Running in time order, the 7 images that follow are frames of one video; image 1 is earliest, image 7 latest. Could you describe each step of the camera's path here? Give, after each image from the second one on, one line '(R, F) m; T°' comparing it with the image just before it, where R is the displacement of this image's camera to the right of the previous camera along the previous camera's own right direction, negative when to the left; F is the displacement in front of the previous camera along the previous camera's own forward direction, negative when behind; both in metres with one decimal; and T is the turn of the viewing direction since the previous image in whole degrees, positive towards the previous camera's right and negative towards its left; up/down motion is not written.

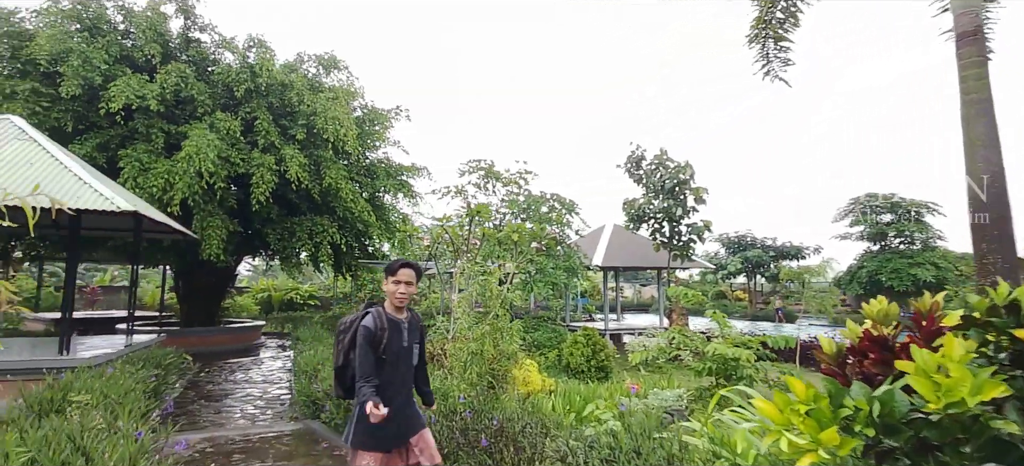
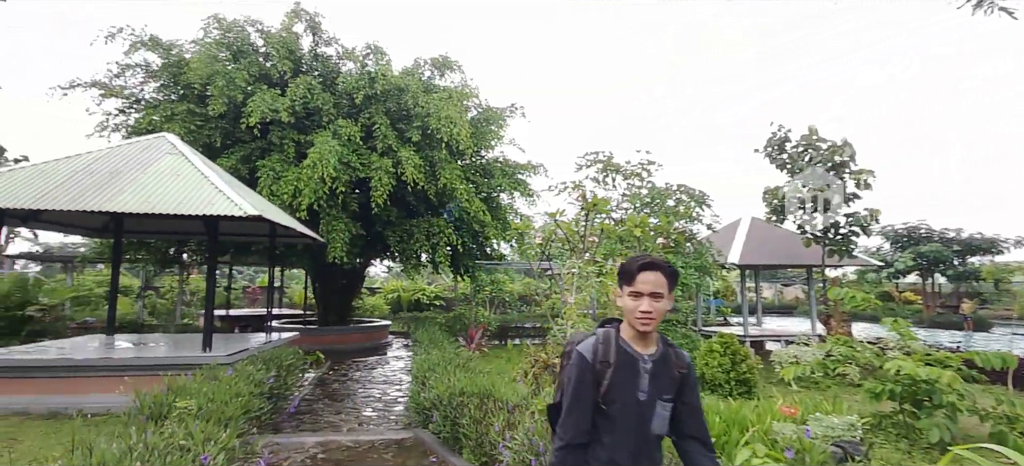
(0.0, +0.7) m; -13°
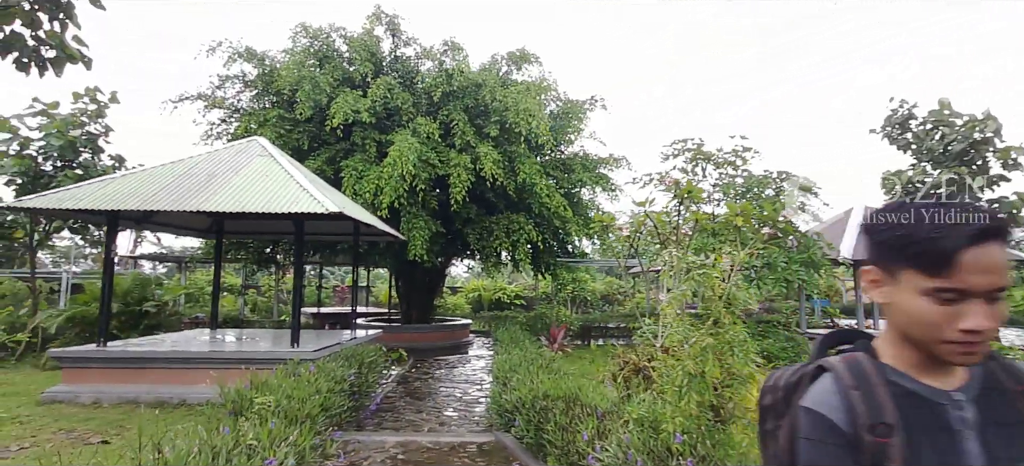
(-0.1, +0.4) m; -9°
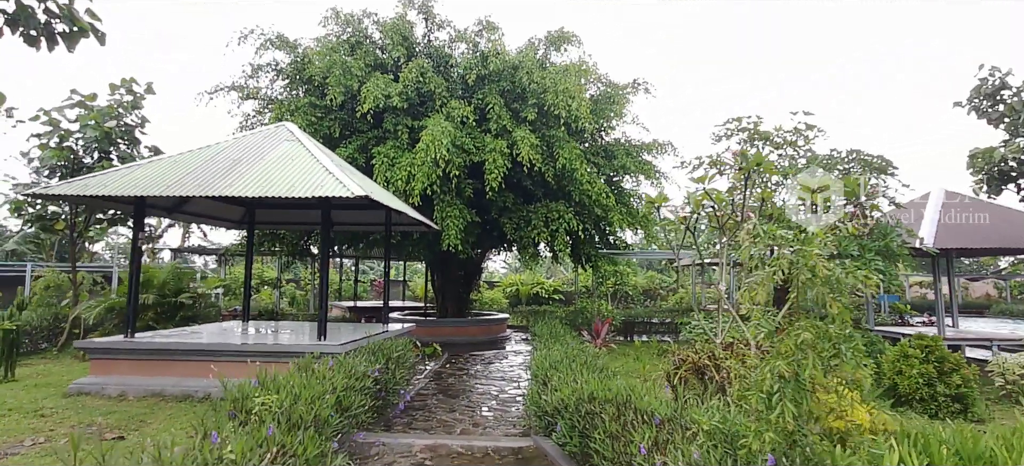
(0.0, +0.6) m; -4°
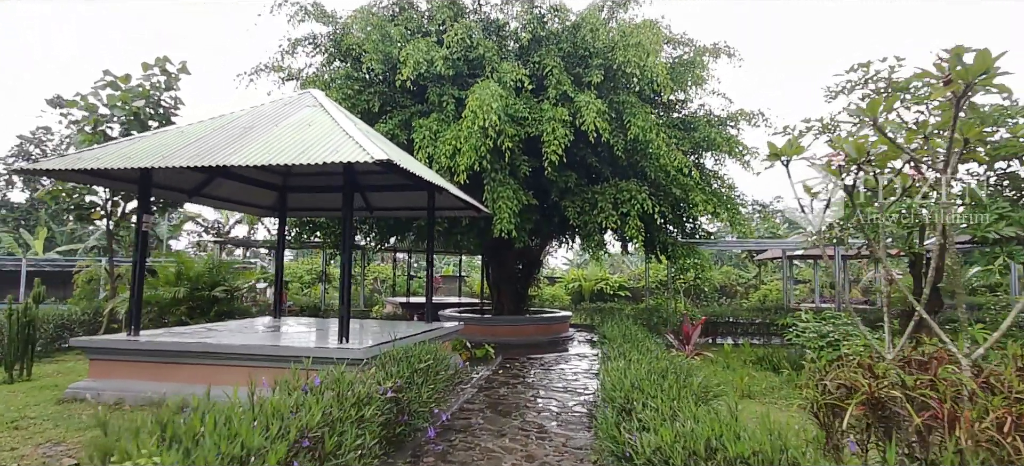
(0.0, +1.5) m; -7°
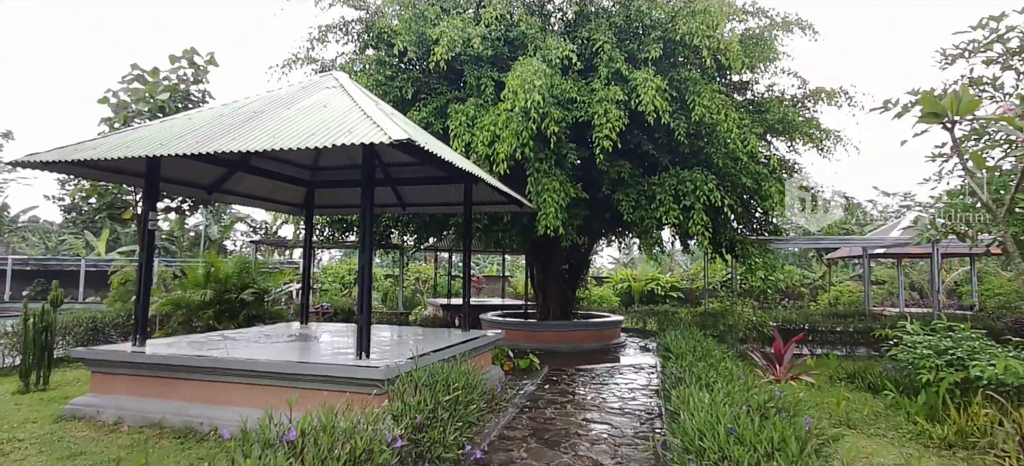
(0.0, +0.9) m; -5°
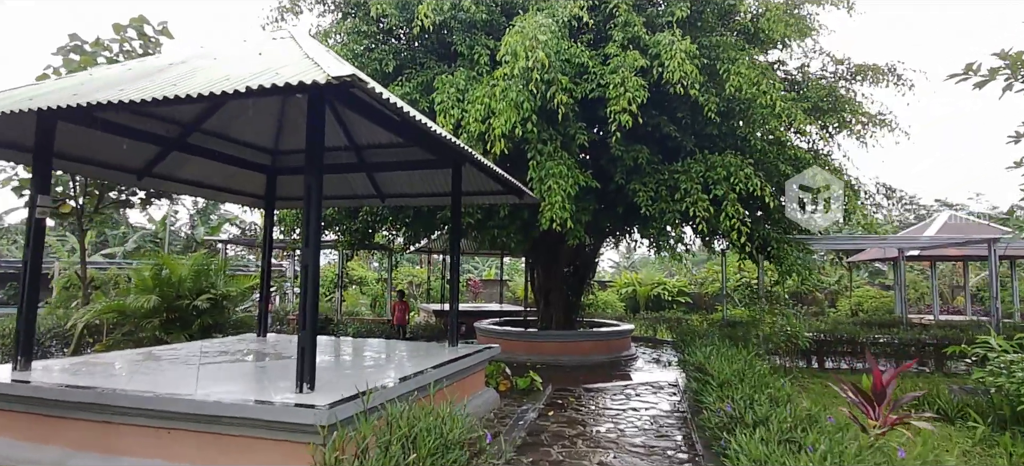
(0.0, +1.3) m; 0°
